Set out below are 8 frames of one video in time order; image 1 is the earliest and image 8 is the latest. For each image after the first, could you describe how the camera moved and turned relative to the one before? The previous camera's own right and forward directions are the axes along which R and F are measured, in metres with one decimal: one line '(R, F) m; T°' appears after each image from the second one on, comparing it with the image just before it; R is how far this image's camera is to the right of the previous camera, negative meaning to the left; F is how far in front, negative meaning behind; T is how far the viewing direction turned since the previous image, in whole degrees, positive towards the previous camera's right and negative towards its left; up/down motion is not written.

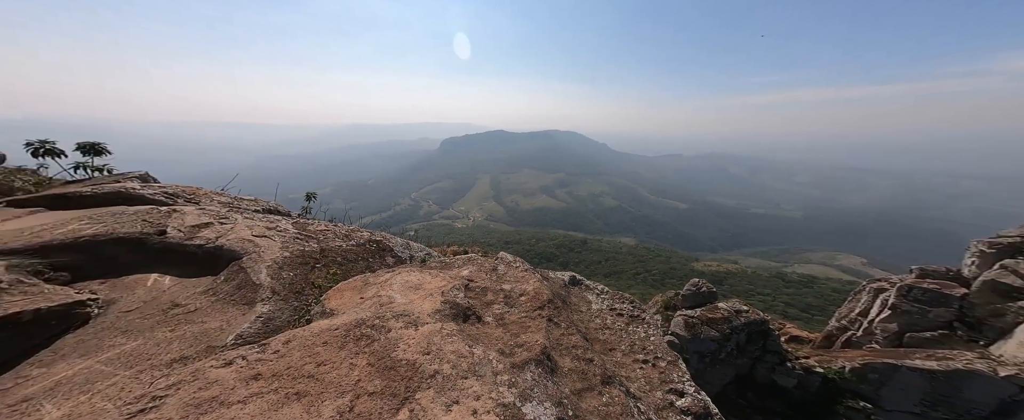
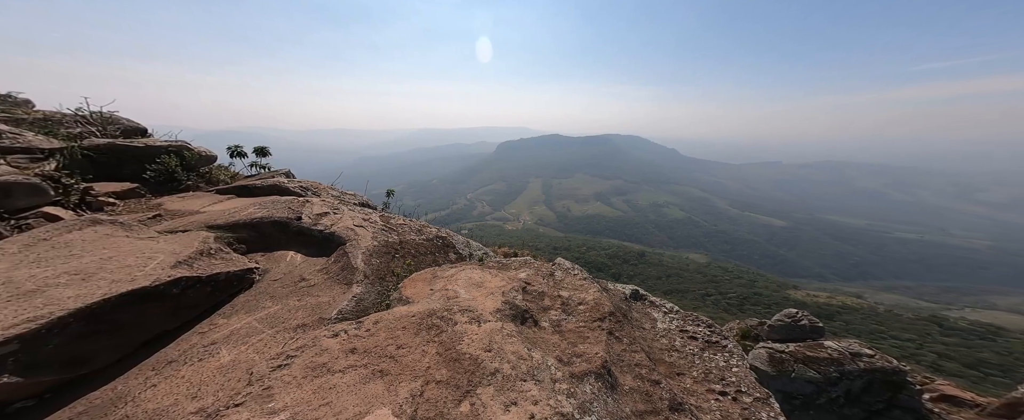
(-0.5, 0.0) m; -11°
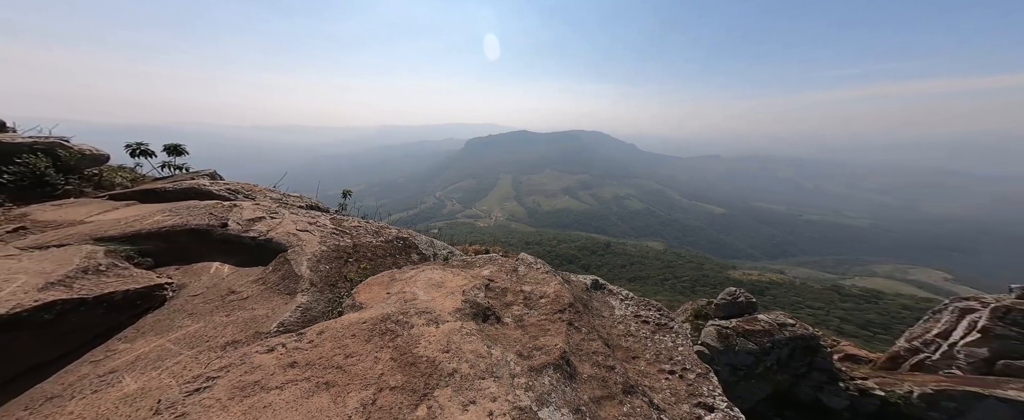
(+0.3, -0.1) m; +7°
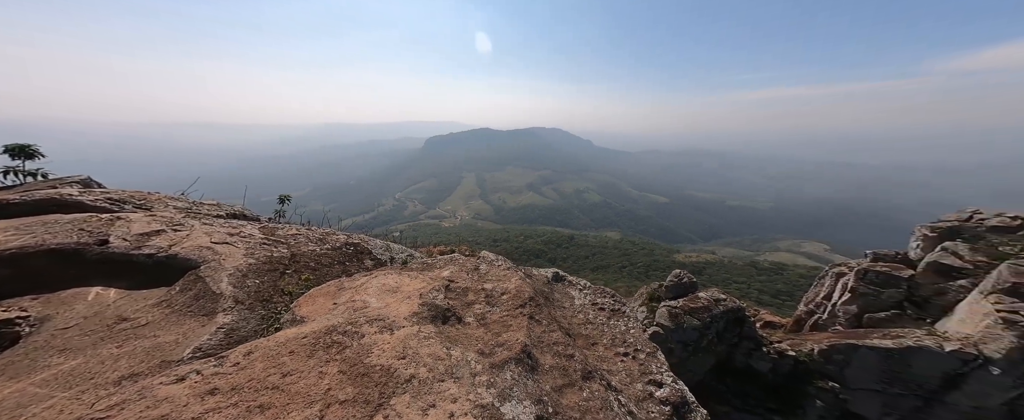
(+0.5, -0.1) m; +8°
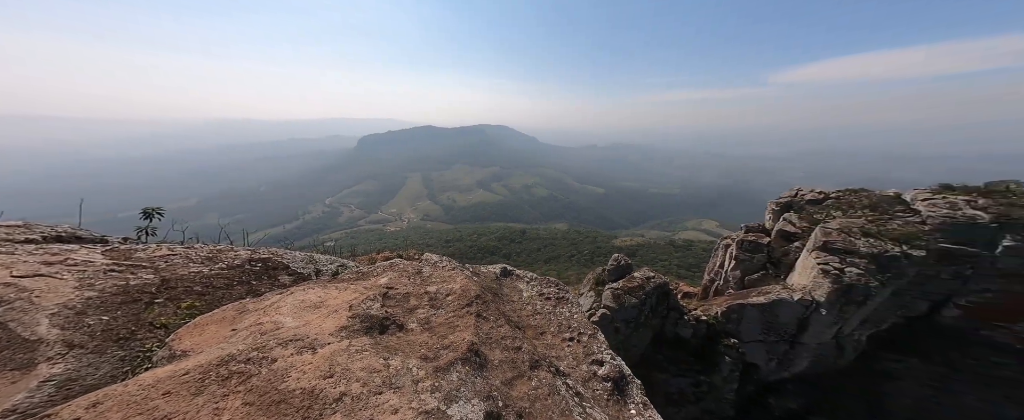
(+0.9, -0.1) m; +11°
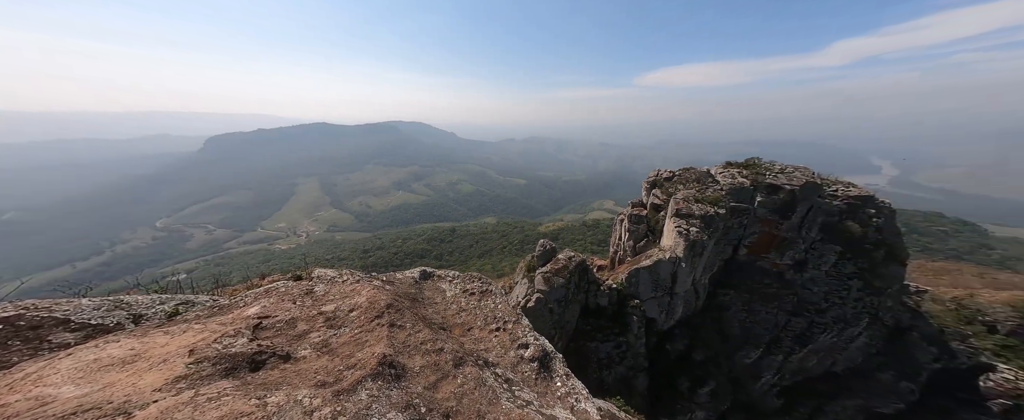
(+2.2, -0.7) m; +15°
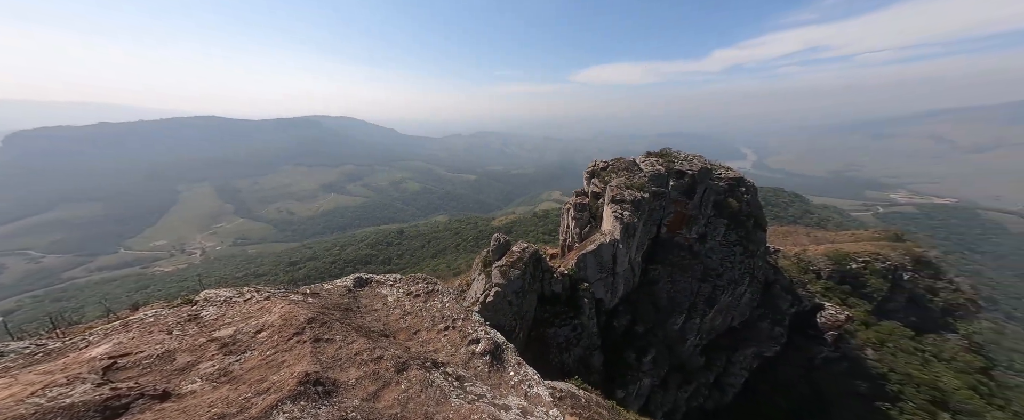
(+3.0, -0.9) m; +11°
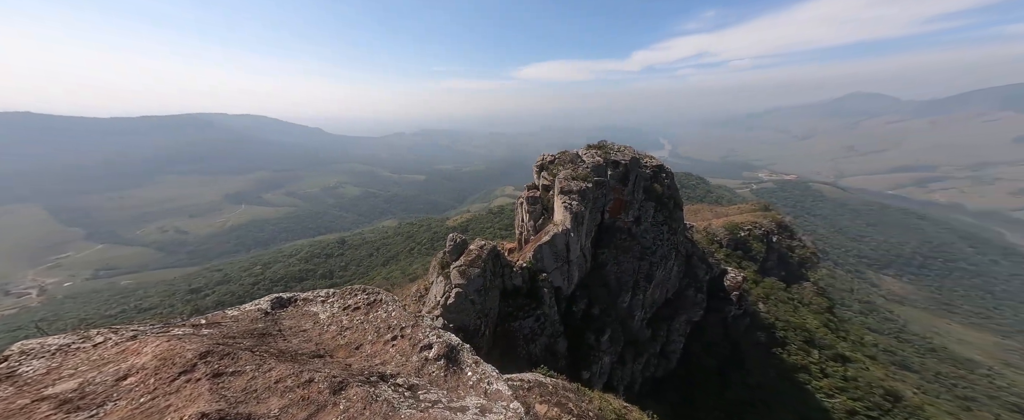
(+3.4, -0.5) m; +10°
